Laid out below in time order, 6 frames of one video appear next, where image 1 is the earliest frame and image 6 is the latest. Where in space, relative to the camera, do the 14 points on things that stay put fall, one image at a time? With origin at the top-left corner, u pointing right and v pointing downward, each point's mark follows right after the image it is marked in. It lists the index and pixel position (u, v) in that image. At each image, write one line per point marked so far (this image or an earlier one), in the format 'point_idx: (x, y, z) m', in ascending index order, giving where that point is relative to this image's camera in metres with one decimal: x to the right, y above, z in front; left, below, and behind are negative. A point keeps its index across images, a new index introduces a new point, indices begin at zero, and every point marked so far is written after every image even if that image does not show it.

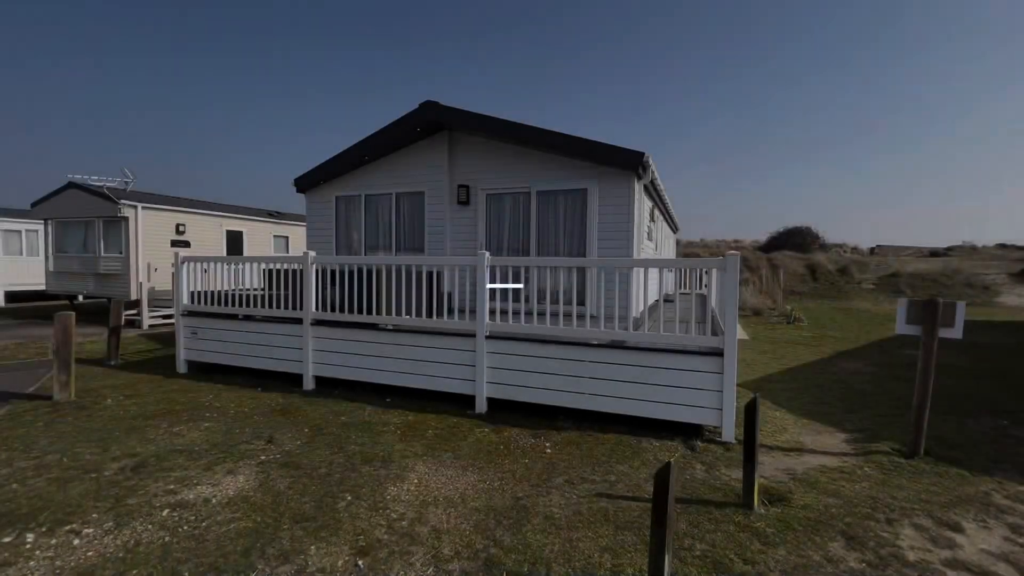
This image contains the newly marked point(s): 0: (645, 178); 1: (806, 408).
0: (+1.9, +1.6, +6.6) m
1: (+3.0, -1.2, +4.8) m
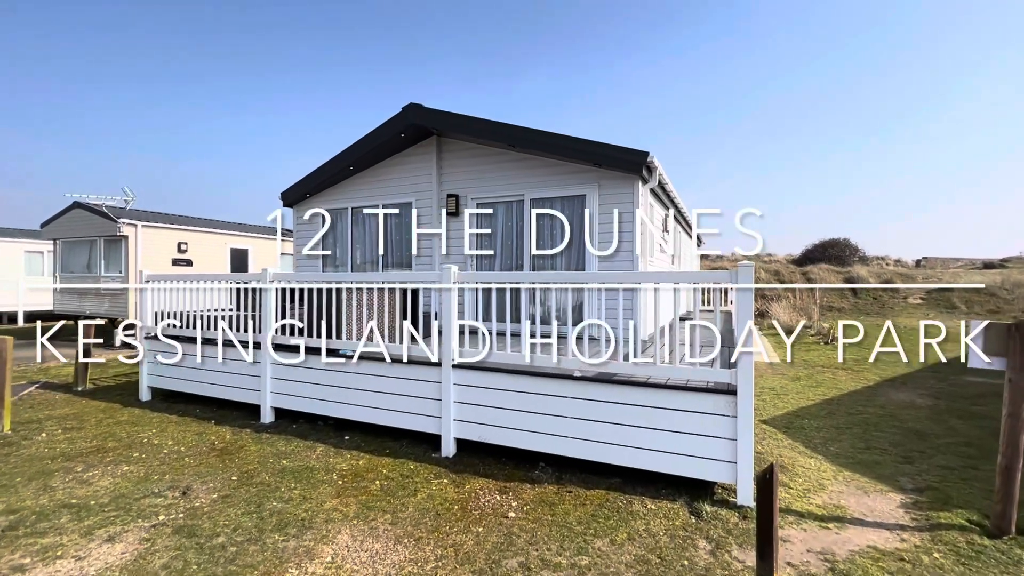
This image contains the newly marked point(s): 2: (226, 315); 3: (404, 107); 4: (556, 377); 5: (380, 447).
0: (+1.7, +1.3, +5.8) m
1: (+2.8, -1.4, +3.9) m
2: (-3.3, -0.3, +5.3) m
3: (-1.5, +2.5, +6.3) m
4: (+0.3, -0.7, +3.5) m
5: (-1.2, -1.4, +4.1) m
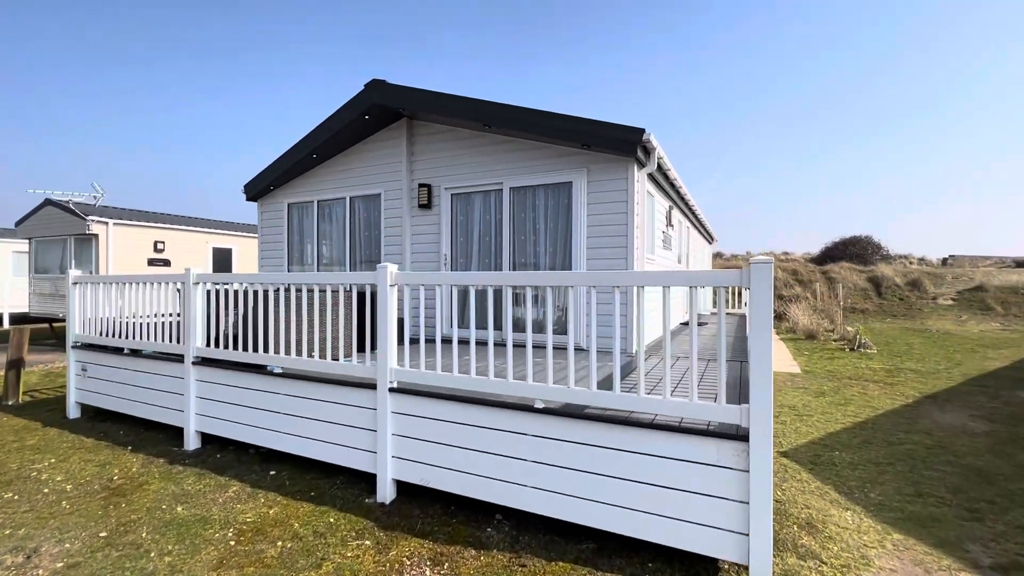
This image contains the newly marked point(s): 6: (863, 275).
0: (+1.5, +1.3, +5.0) m
1: (+2.5, -1.4, +3.0) m
2: (-3.6, -0.3, +4.6) m
3: (-1.7, +2.4, +5.5) m
4: (0.0, -0.7, +2.7) m
5: (-1.5, -1.4, +3.3) m
6: (+13.6, +0.5, +18.1) m
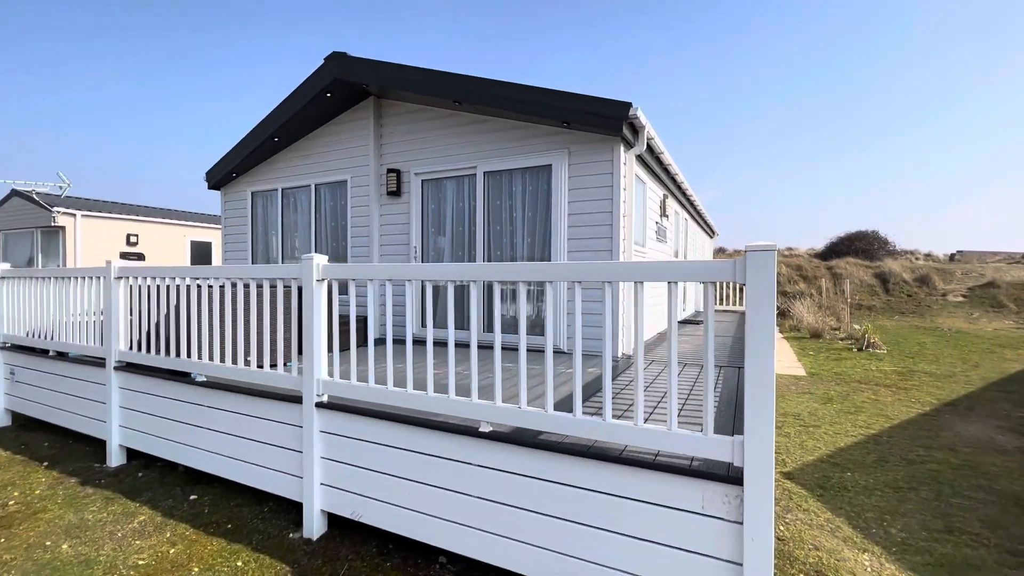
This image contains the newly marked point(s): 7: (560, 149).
0: (+1.2, +1.3, +4.4) m
1: (+2.2, -1.4, +2.5) m
2: (-3.8, -0.3, +4.1) m
3: (-2.0, +2.5, +5.0) m
4: (-0.3, -0.7, +2.2) m
5: (-1.7, -1.4, +2.8) m
6: (+13.4, +0.7, +17.5) m
7: (+0.5, +1.3, +4.5) m
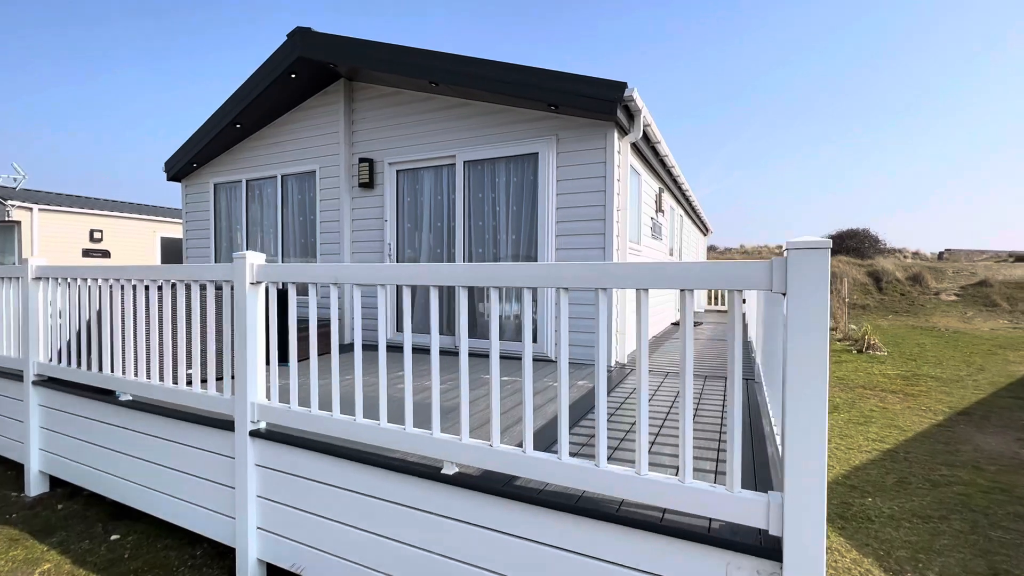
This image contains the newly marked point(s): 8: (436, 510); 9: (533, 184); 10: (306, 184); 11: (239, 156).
0: (+1.0, +1.3, +4.0) m
1: (+2.1, -1.4, +2.1) m
2: (-4.0, -0.3, +3.6) m
3: (-2.1, +2.5, +4.5) m
4: (-0.4, -0.7, +1.8) m
5: (-1.9, -1.4, +2.4) m
6: (+13.0, +0.7, +17.3) m
7: (+0.3, +1.3, +4.1) m
8: (-0.3, -0.8, +1.8) m
9: (+0.2, +0.9, +4.2) m
10: (-2.3, +1.2, +5.3) m
11: (-3.3, +1.6, +5.7) m
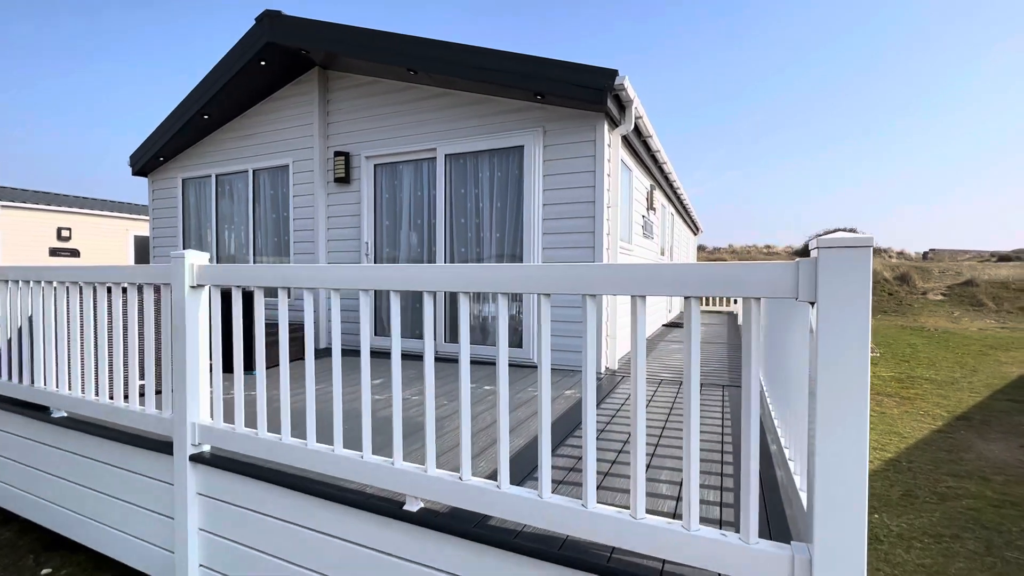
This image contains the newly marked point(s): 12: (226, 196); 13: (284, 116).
0: (+0.9, +1.3, +3.8) m
1: (+2.0, -1.4, +1.9) m
2: (-4.1, -0.3, +3.3) m
3: (-2.3, +2.5, +4.2) m
4: (-0.5, -0.7, +1.5) m
5: (-2.0, -1.4, +2.1) m
6: (+12.6, +0.7, +17.4) m
7: (+0.2, +1.3, +3.8) m
8: (-0.4, -0.8, +1.5) m
9: (+0.1, +0.9, +3.9) m
10: (-2.5, +1.2, +5.0) m
11: (-3.5, +1.6, +5.3) m
12: (-3.2, +1.1, +5.3) m
13: (-2.4, +1.8, +4.9) m
